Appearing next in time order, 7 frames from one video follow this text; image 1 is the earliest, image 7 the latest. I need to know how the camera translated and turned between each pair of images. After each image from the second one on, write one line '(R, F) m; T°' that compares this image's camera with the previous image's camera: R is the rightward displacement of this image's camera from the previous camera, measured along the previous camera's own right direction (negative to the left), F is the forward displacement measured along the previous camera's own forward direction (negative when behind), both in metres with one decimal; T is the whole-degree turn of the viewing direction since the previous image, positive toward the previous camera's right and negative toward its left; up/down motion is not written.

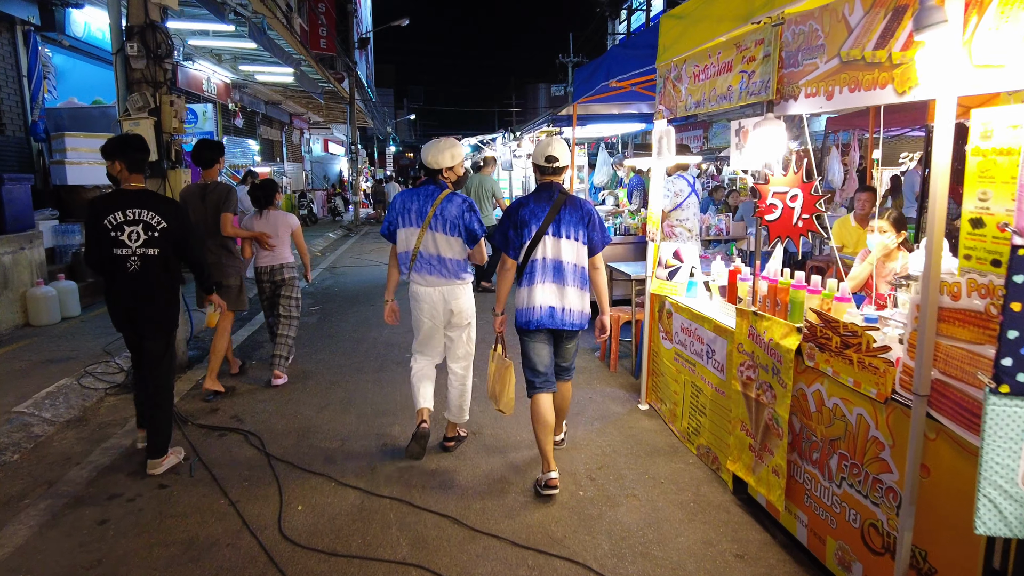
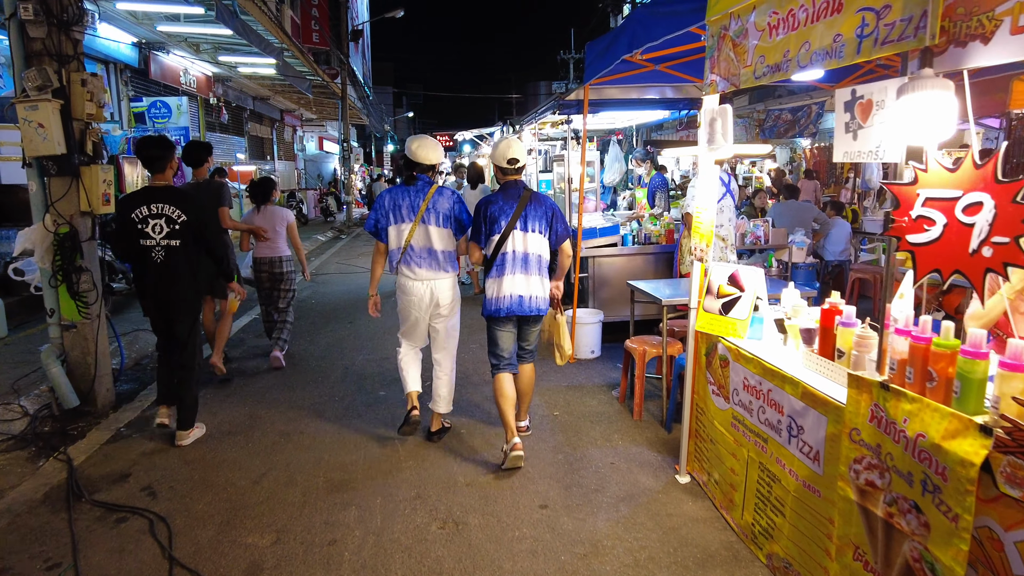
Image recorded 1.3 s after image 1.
(0.0, +1.1) m; 0°
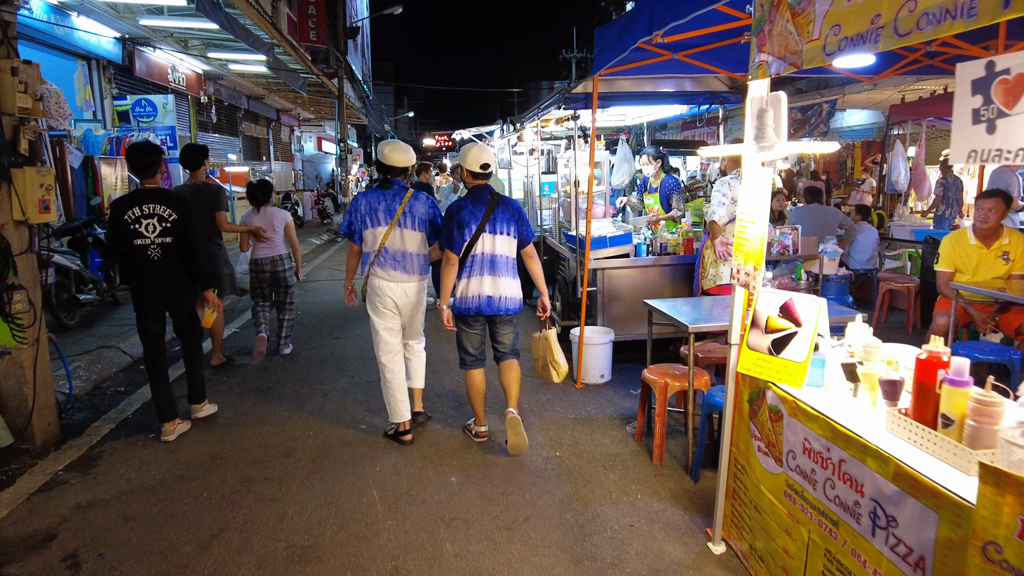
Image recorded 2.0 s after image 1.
(0.0, +0.6) m; 0°
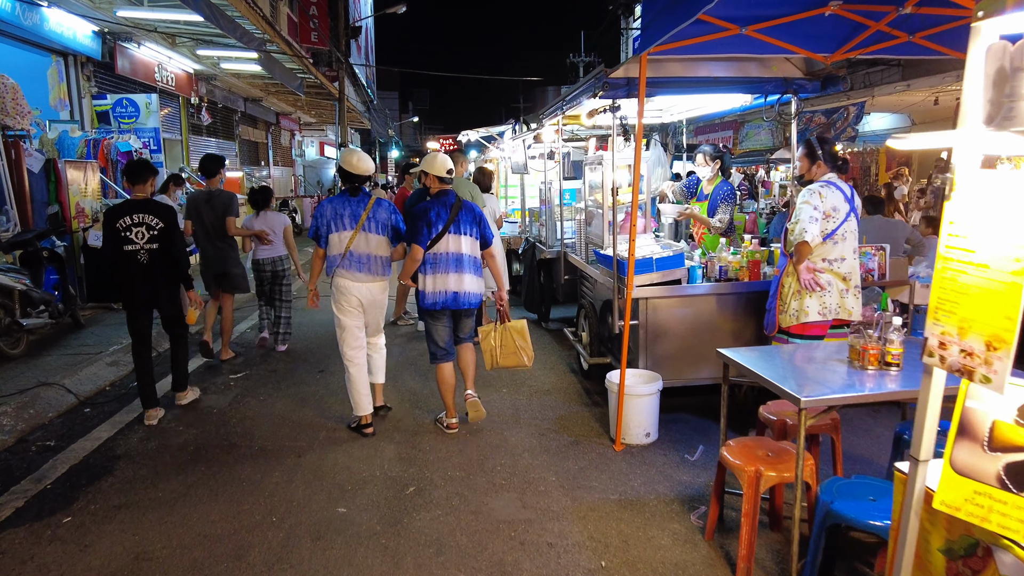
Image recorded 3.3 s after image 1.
(-0.1, +1.0) m; 0°
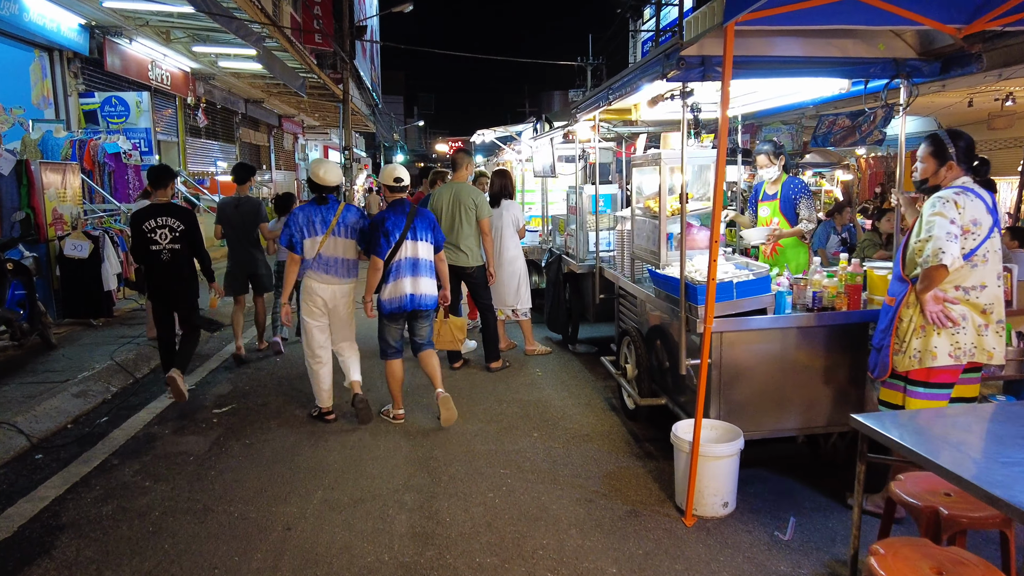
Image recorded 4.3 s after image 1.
(-0.2, +0.8) m; 0°
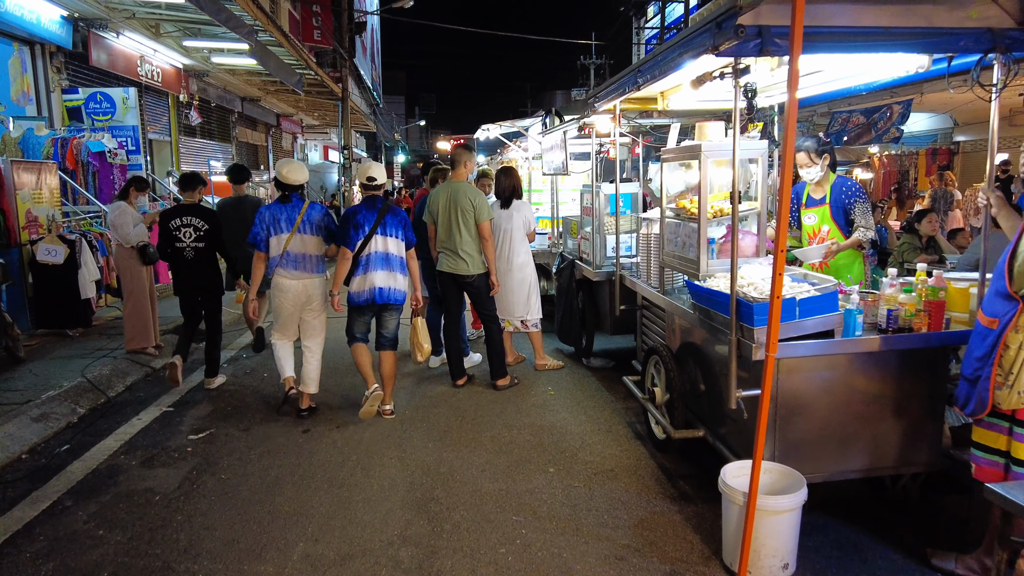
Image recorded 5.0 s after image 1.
(-0.1, +0.6) m; 0°
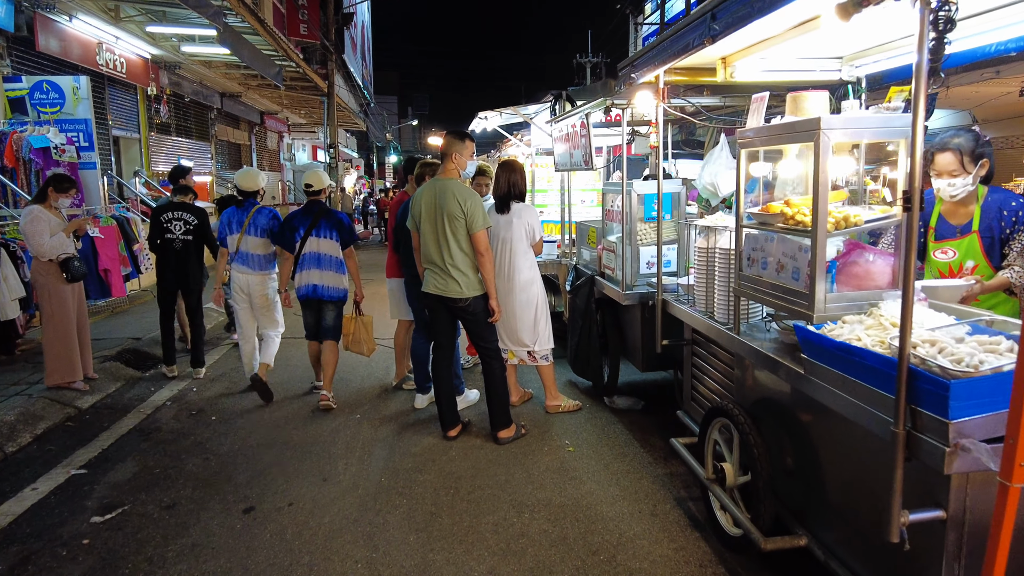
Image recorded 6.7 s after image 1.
(-0.1, +1.1) m; +1°
